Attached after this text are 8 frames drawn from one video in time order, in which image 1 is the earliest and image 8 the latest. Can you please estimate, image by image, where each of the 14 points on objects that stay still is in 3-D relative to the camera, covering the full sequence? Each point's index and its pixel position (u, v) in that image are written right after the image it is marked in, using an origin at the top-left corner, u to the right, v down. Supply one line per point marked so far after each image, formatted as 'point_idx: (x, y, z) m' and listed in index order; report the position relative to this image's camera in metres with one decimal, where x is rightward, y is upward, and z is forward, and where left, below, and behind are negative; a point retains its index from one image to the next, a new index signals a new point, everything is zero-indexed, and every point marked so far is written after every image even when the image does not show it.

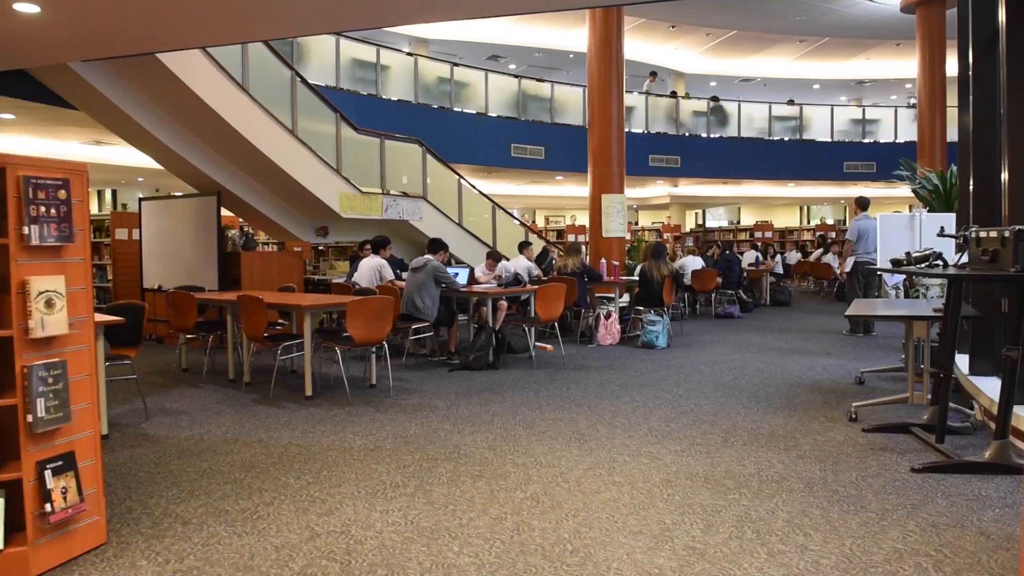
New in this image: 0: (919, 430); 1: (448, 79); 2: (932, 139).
0: (+2.1, -0.7, +3.9) m
1: (-1.1, +3.6, +13.0) m
2: (+7.5, +2.7, +13.4) m
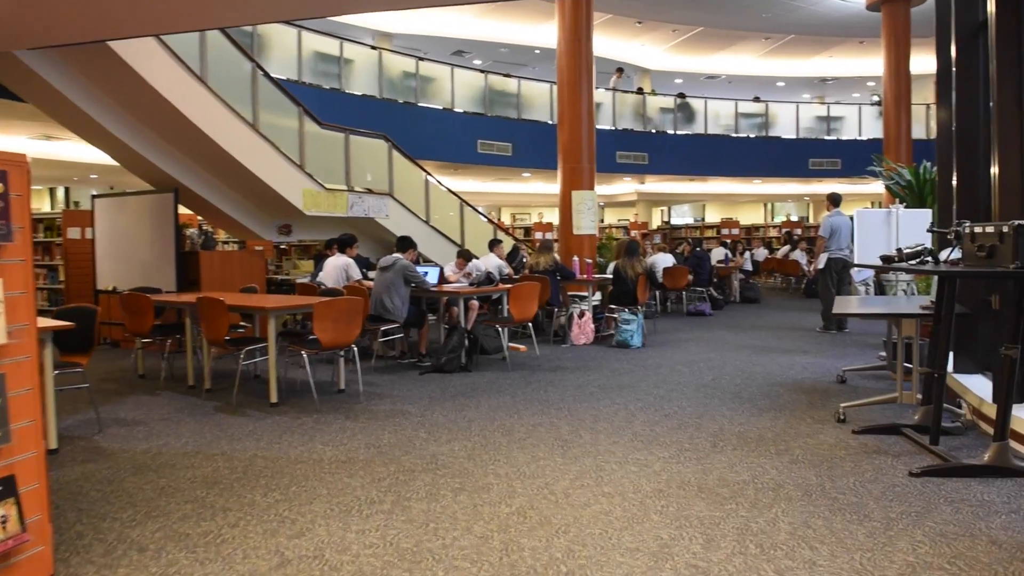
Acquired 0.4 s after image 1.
0: (+2.0, -0.7, +3.8) m
1: (-1.6, +3.6, +12.7) m
2: (+6.9, +2.7, +13.5) m
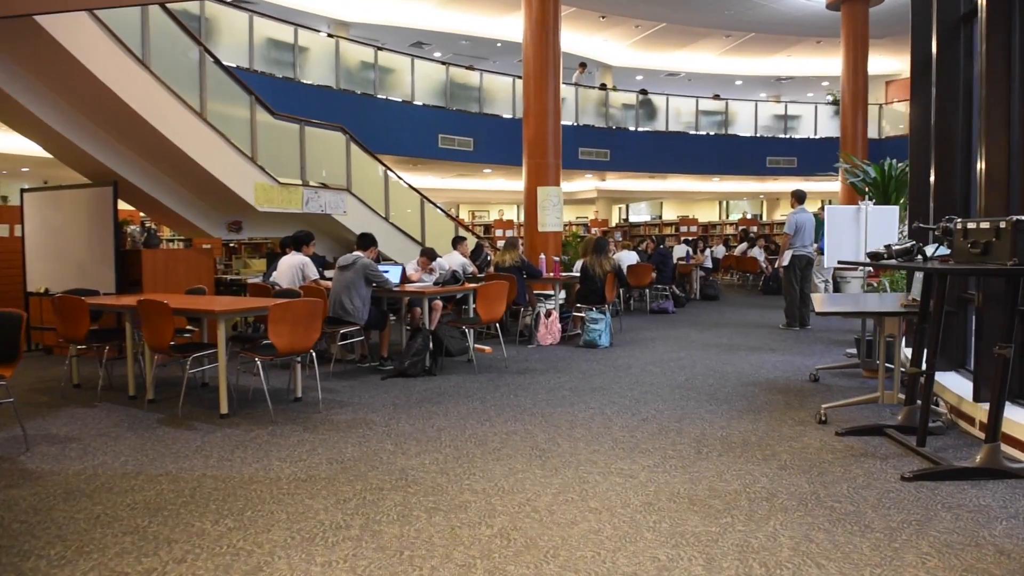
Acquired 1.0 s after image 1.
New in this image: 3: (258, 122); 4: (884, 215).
0: (+1.9, -0.7, +3.7) m
1: (-2.3, +3.6, +12.3) m
2: (+6.2, +2.8, +13.7) m
3: (-2.7, +1.7, +8.0) m
4: (+3.1, +0.6, +6.4) m
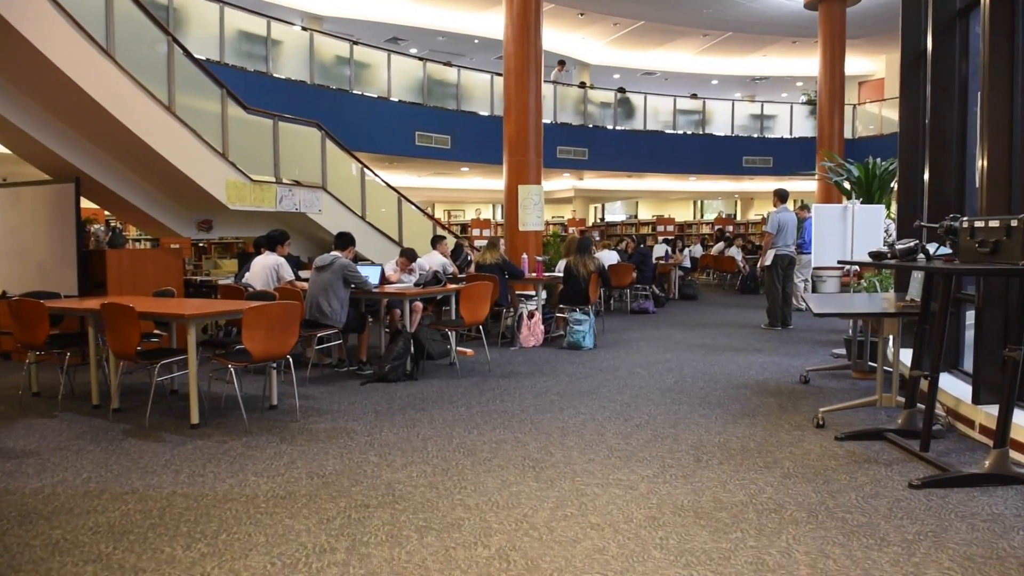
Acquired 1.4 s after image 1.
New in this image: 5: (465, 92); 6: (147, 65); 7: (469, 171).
0: (+1.8, -0.7, +3.6) m
1: (-2.6, +3.6, +12.1) m
2: (+5.8, +2.8, +13.7) m
3: (-2.9, +1.7, +7.8) m
4: (+3.0, +0.6, +6.3) m
5: (-0.9, +3.6, +14.0) m
6: (-3.2, +2.0, +6.7) m
7: (-0.9, +2.4, +15.4) m
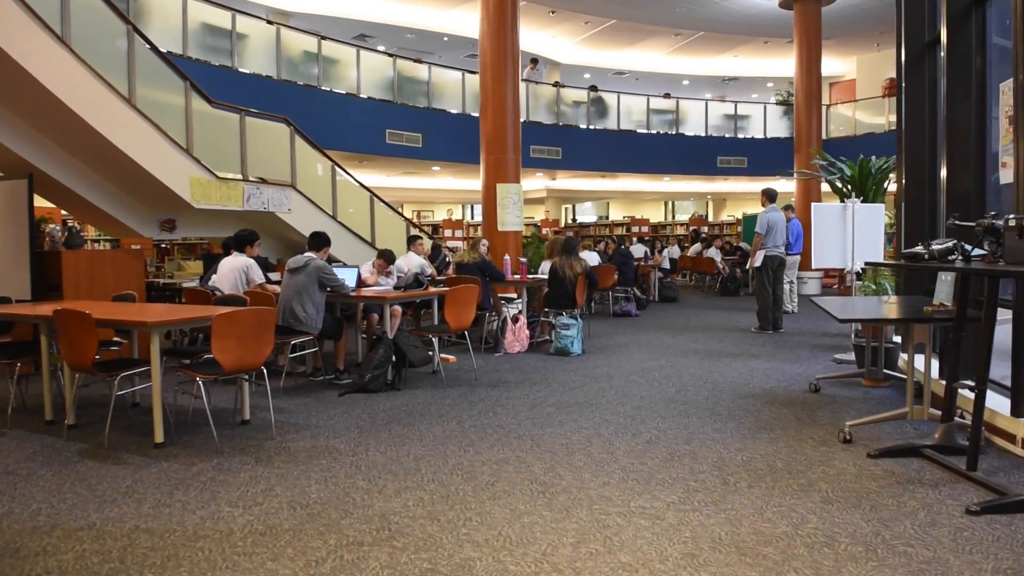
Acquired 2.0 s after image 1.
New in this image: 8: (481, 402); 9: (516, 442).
0: (+1.8, -0.7, +3.3) m
1: (-3.0, +3.5, +11.6) m
2: (+5.3, +2.8, +13.6) m
3: (-3.0, +1.7, +7.3) m
4: (+2.9, +0.6, +6.0) m
5: (-1.4, +3.5, +13.6) m
6: (-3.4, +1.9, +6.2) m
7: (-1.4, +2.3, +15.0) m
8: (-0.2, -0.7, +4.8) m
9: (0.0, -0.8, +3.8) m
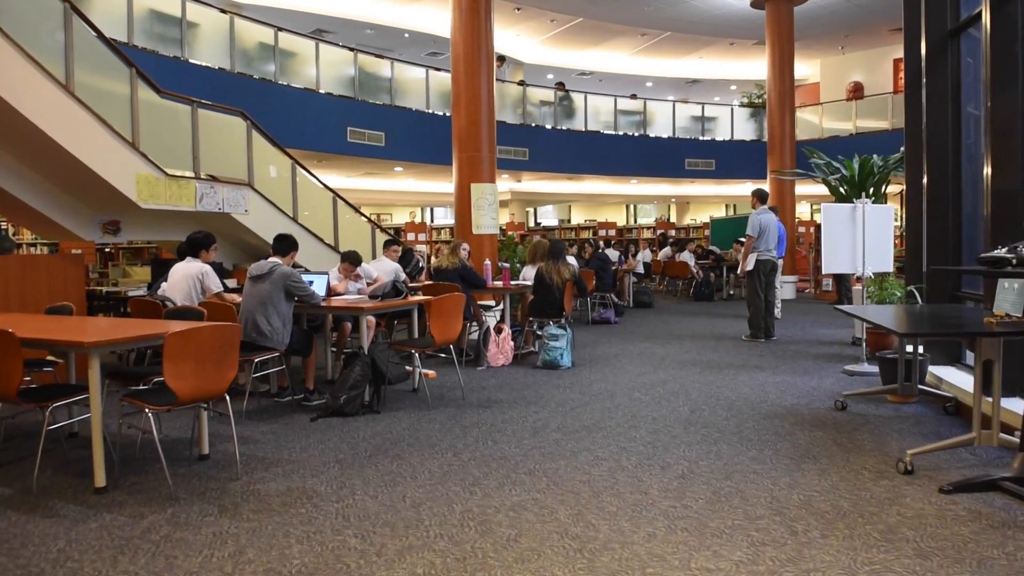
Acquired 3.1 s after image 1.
0: (+1.9, -0.8, +2.9) m
1: (-3.4, +3.4, +10.9) m
2: (+4.8, +2.7, +13.3) m
3: (-3.2, +1.6, +6.5) m
4: (+2.8, +0.5, +5.7) m
5: (-1.9, +3.4, +12.9) m
6: (-3.5, +1.9, +5.5) m
7: (-2.1, +2.2, +14.4) m
8: (-0.2, -0.8, +4.3) m
9: (+0.1, -0.8, +3.3) m
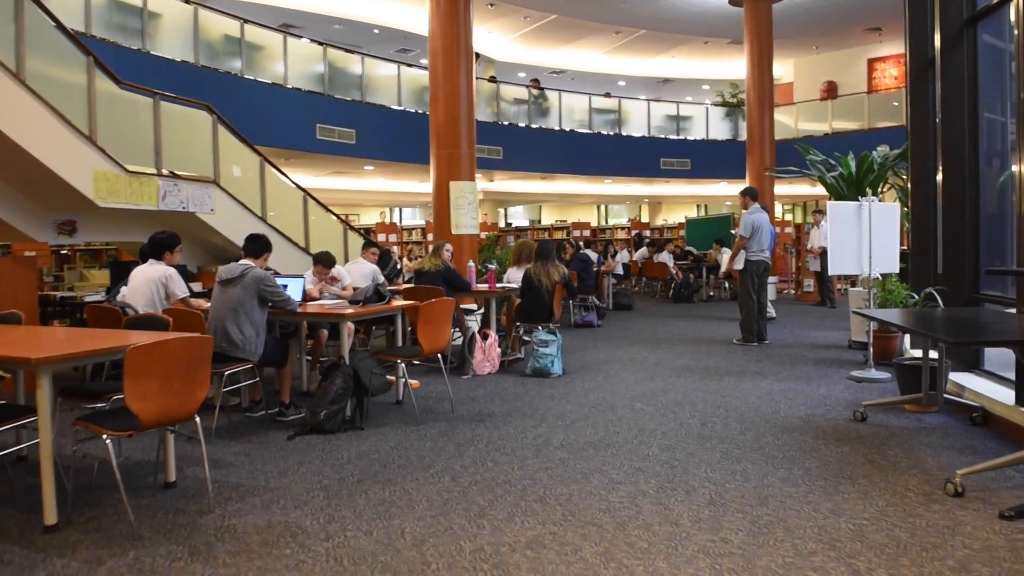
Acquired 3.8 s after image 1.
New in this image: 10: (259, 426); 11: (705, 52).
0: (+2.0, -0.8, +2.6) m
1: (-3.7, +3.4, +10.4) m
2: (+4.3, +2.7, +13.2) m
3: (-3.3, +1.6, +6.0) m
4: (+2.7, +0.5, +5.4) m
5: (-2.3, +3.4, +12.5) m
6: (-3.5, +1.8, +5.0) m
7: (-2.5, +2.2, +13.9) m
8: (-0.2, -0.8, +3.9) m
9: (+0.1, -0.8, +2.9) m
10: (-1.5, -0.8, +4.4) m
11: (+4.9, +5.9, +19.1) m
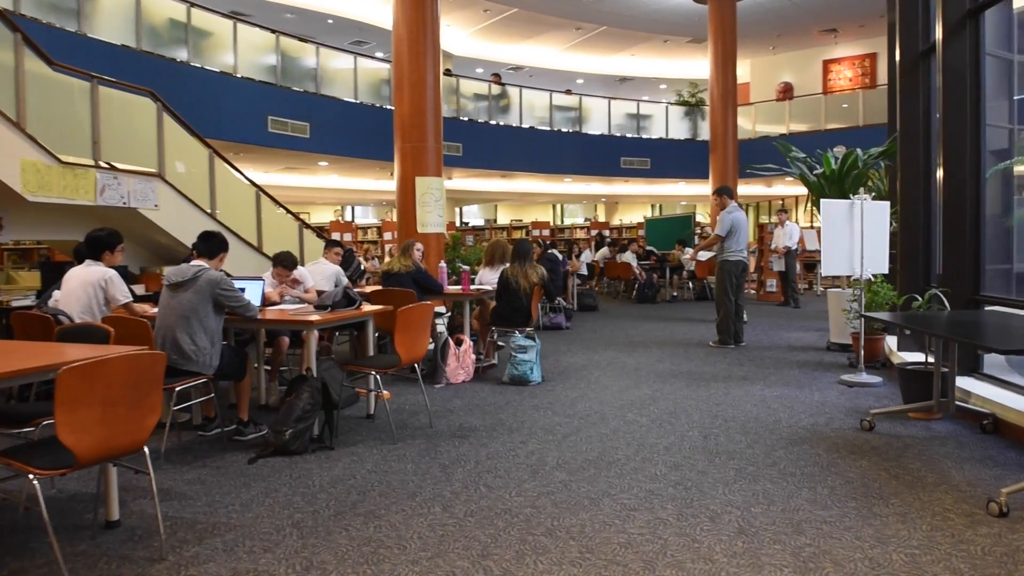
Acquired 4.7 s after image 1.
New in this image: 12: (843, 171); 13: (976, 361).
0: (+2.0, -0.8, +2.4) m
1: (-4.2, +3.4, +9.7) m
2: (+3.7, +2.7, +13.1) m
3: (-3.5, +1.5, +5.4) m
4: (+2.5, +0.5, +5.2) m
5: (-2.9, +3.3, +12.0) m
6: (-3.6, +1.8, +4.4) m
7: (-3.2, +2.1, +13.4) m
8: (-0.3, -0.8, +3.5) m
9: (+0.1, -0.9, +2.5) m
10: (-1.5, -0.8, +3.9) m
11: (+3.8, +5.9, +19.0) m
12: (+2.7, +1.0, +6.3) m
13: (+2.8, -0.4, +4.5) m
